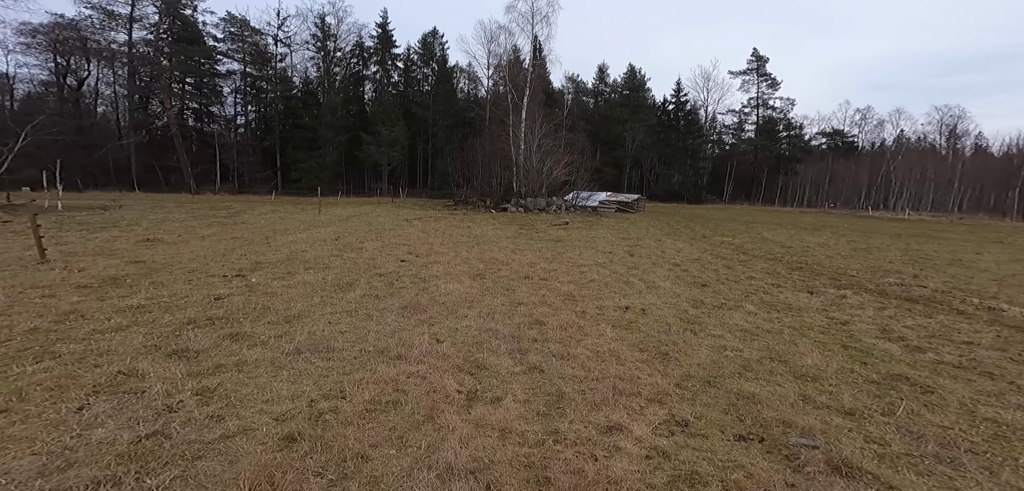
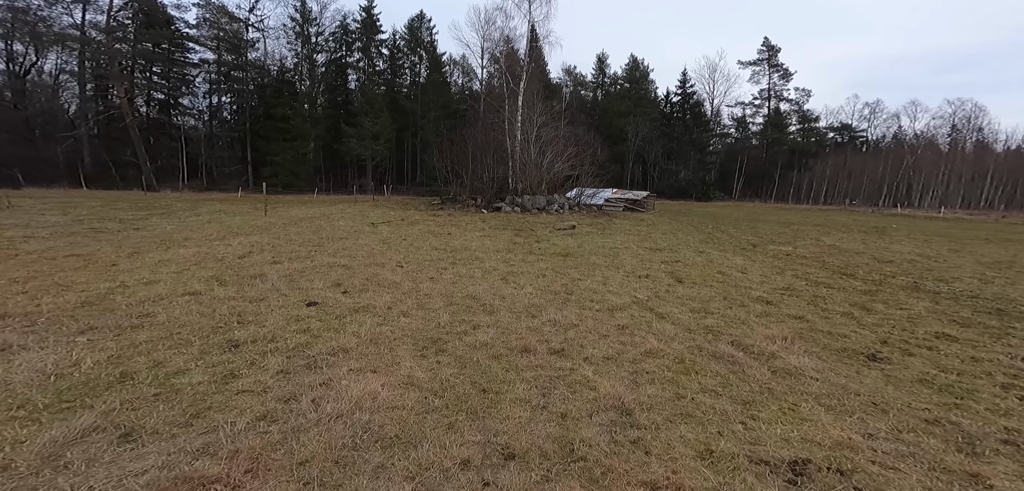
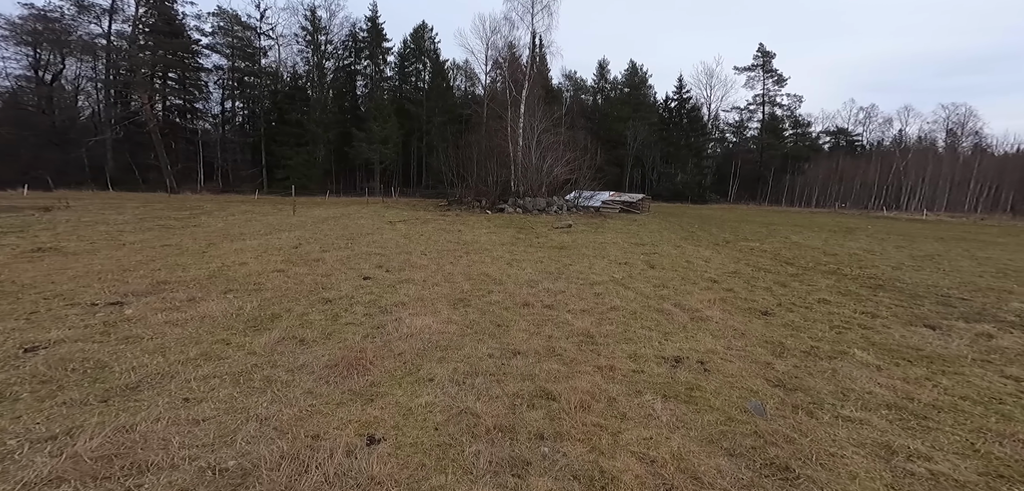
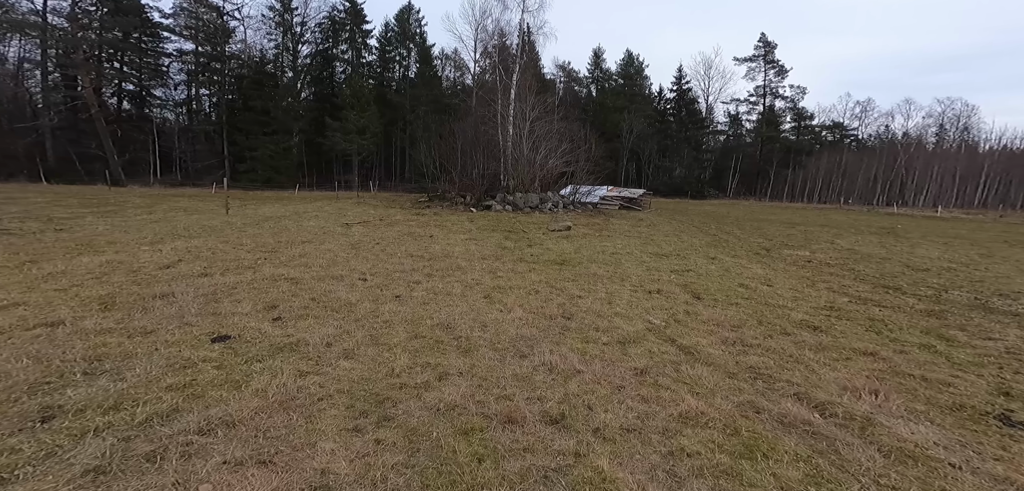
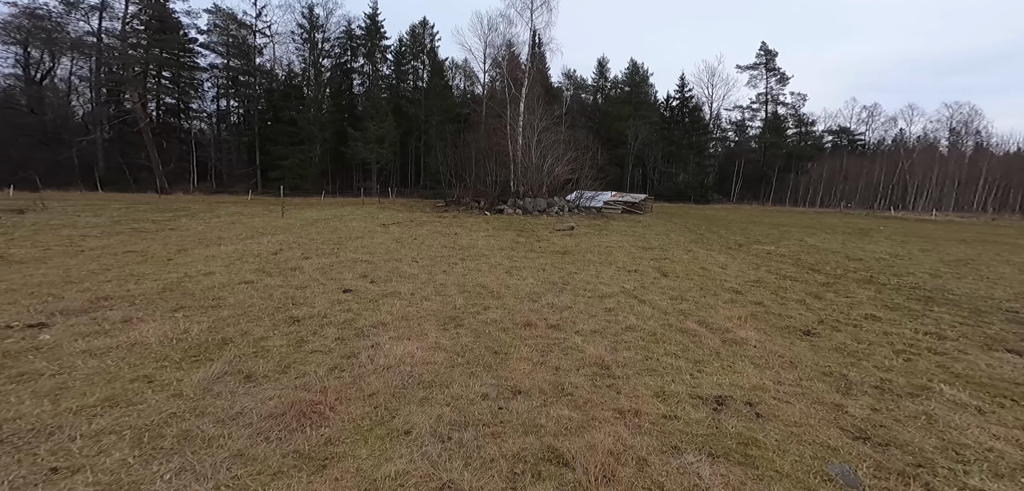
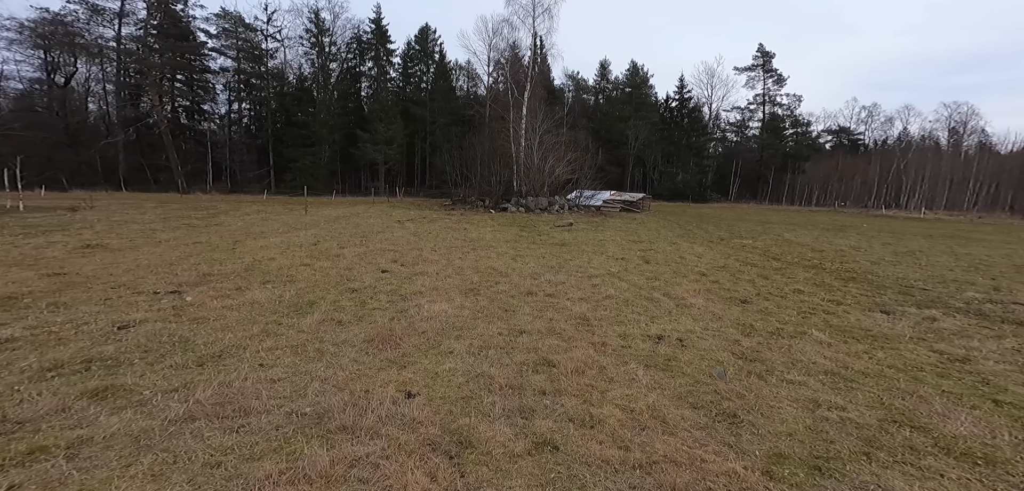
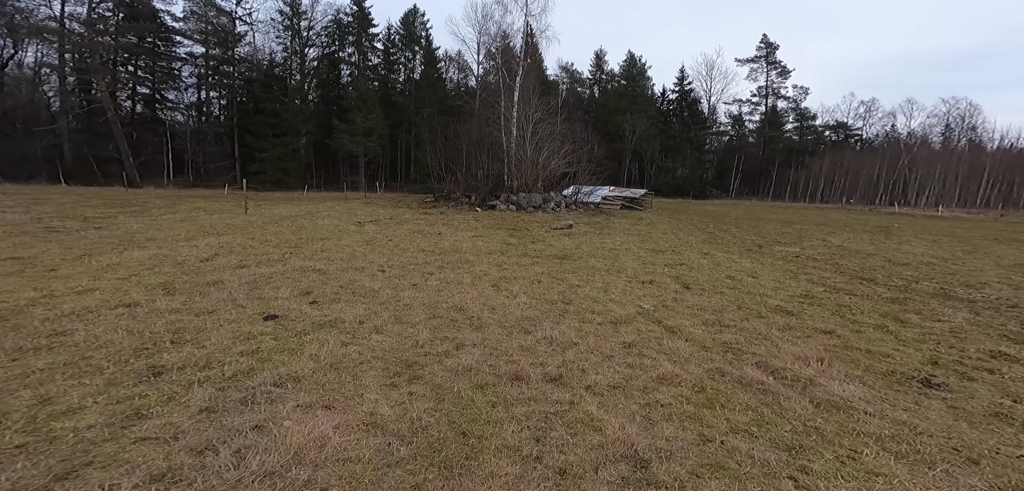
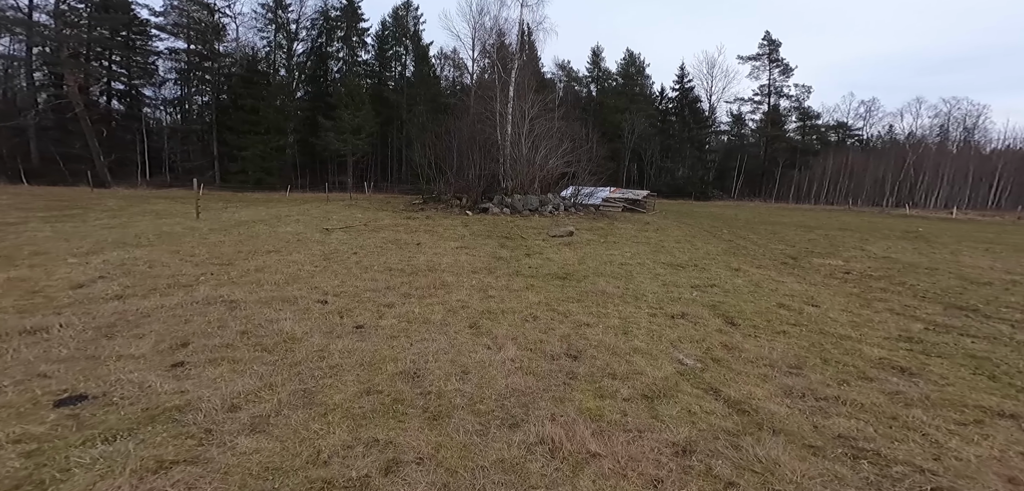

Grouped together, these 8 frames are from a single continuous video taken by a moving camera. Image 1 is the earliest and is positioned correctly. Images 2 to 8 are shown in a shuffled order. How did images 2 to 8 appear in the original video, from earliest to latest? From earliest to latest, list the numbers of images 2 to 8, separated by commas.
6, 3, 5, 2, 7, 4, 8
